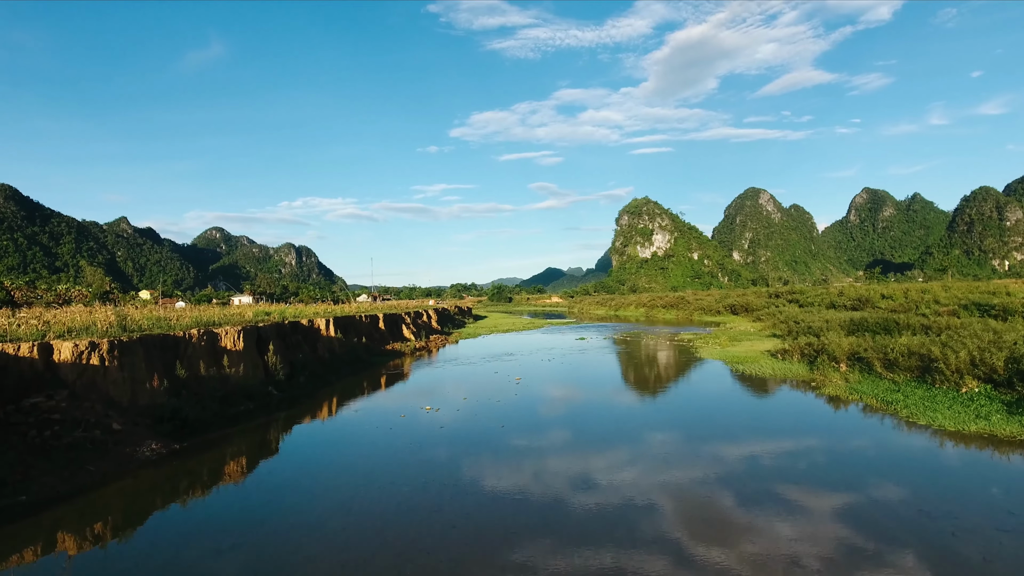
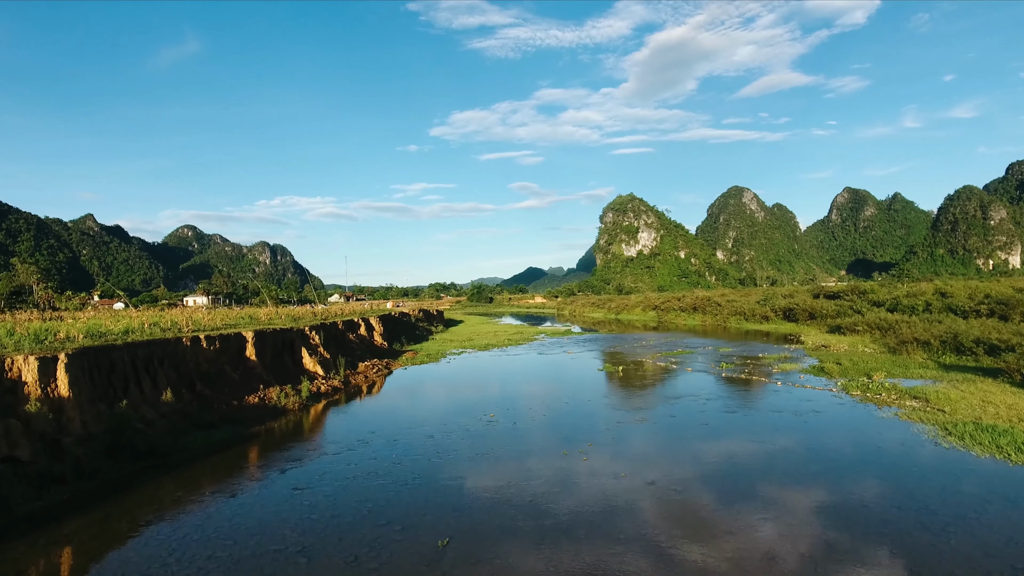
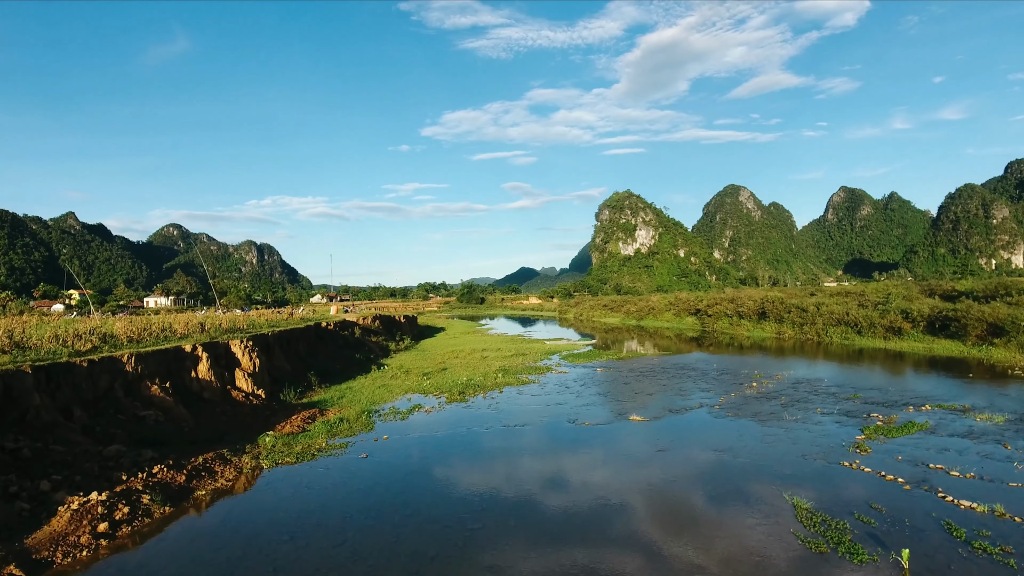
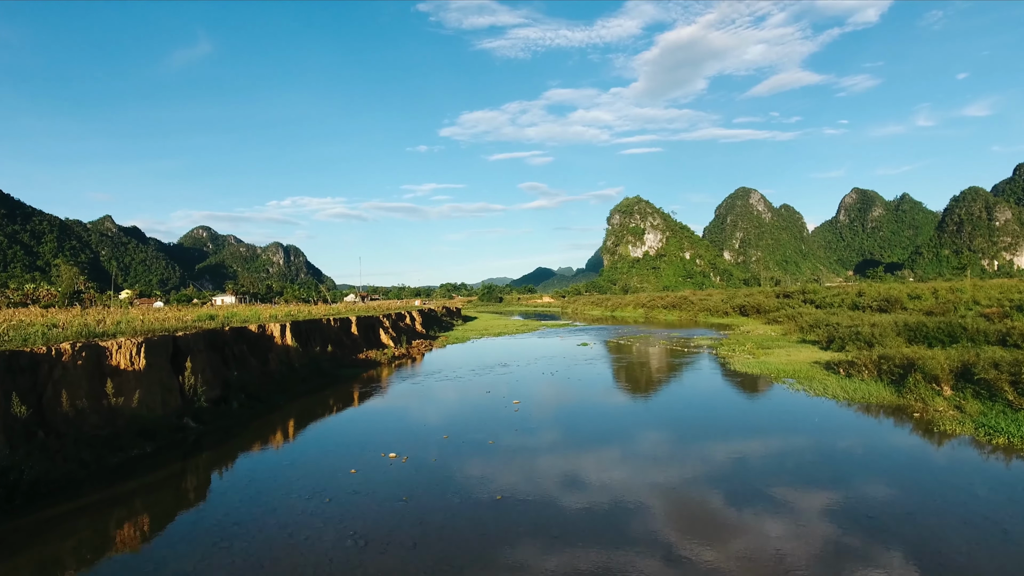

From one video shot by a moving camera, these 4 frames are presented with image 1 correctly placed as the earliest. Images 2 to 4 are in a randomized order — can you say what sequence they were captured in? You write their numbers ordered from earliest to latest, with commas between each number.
4, 2, 3
